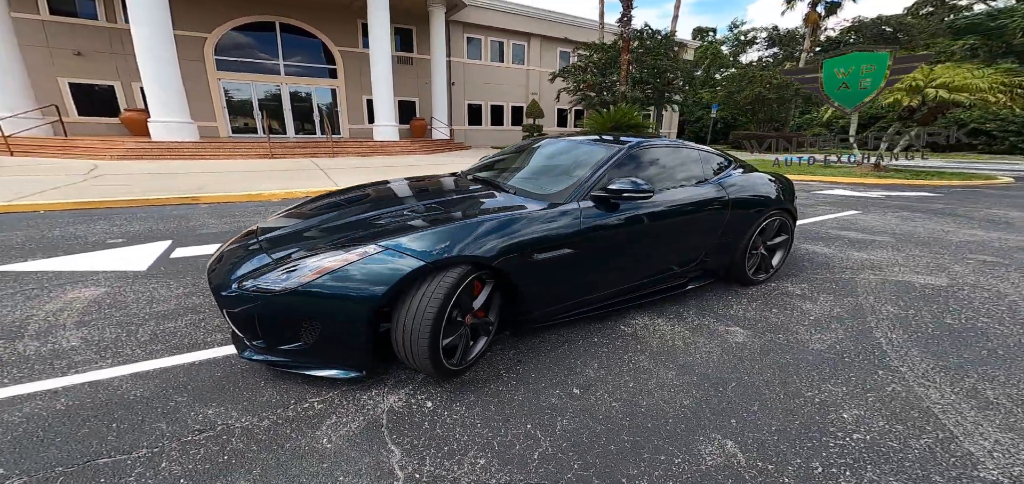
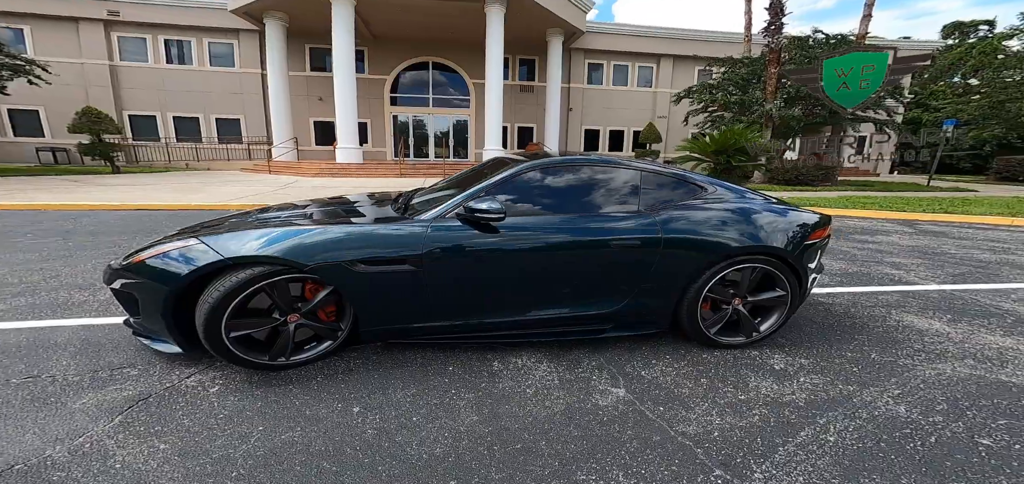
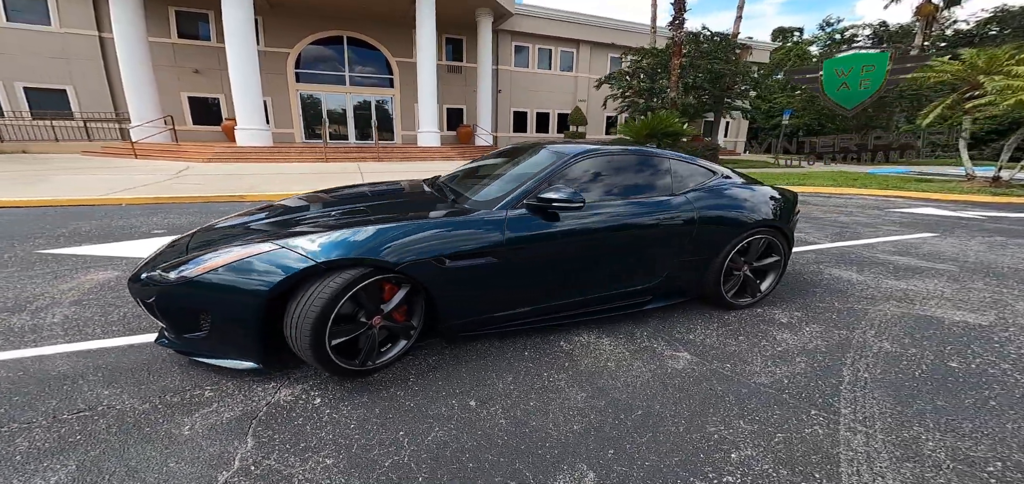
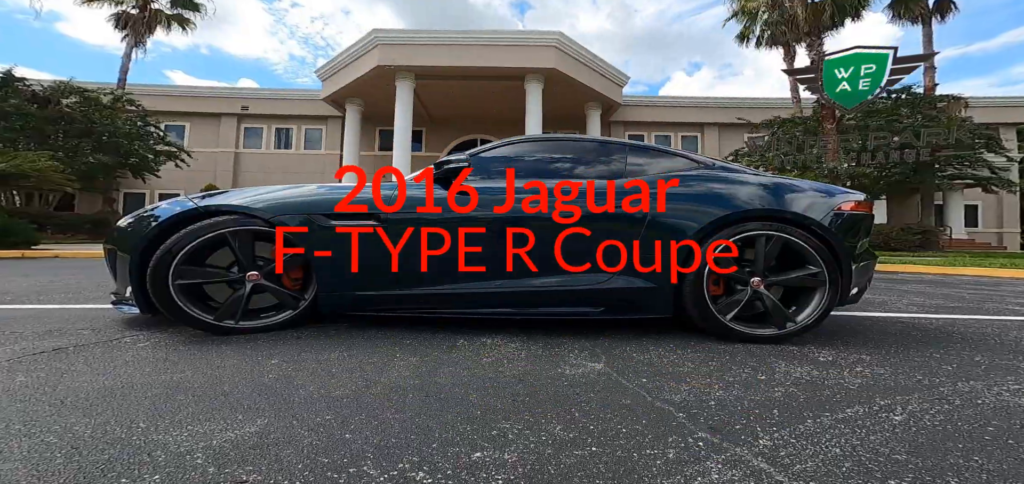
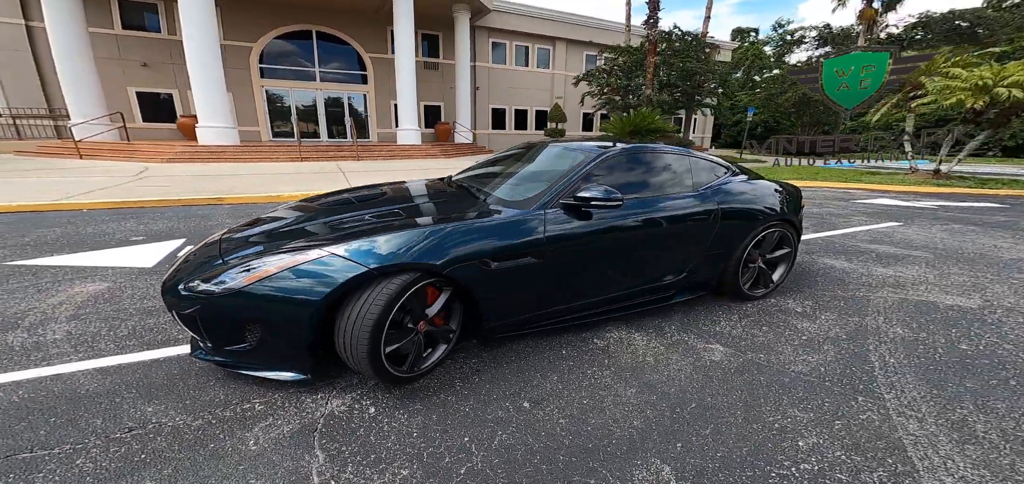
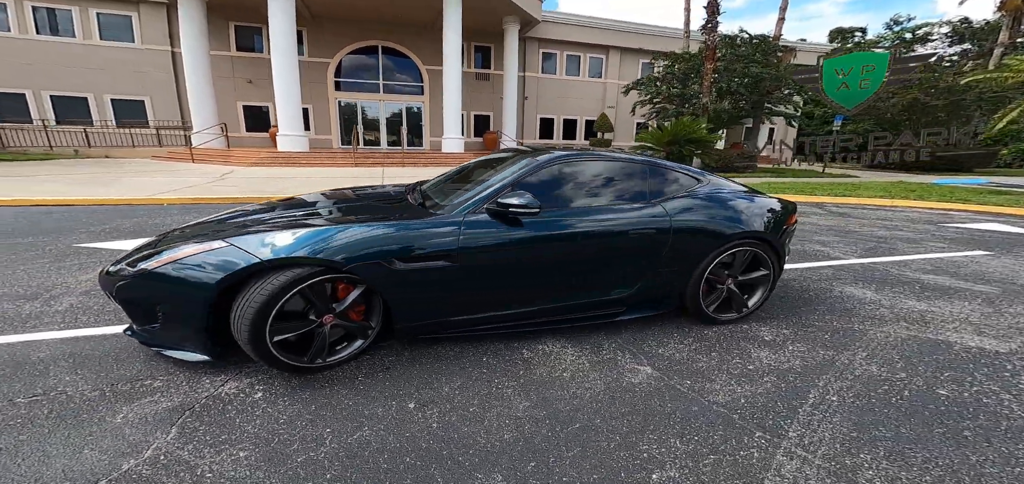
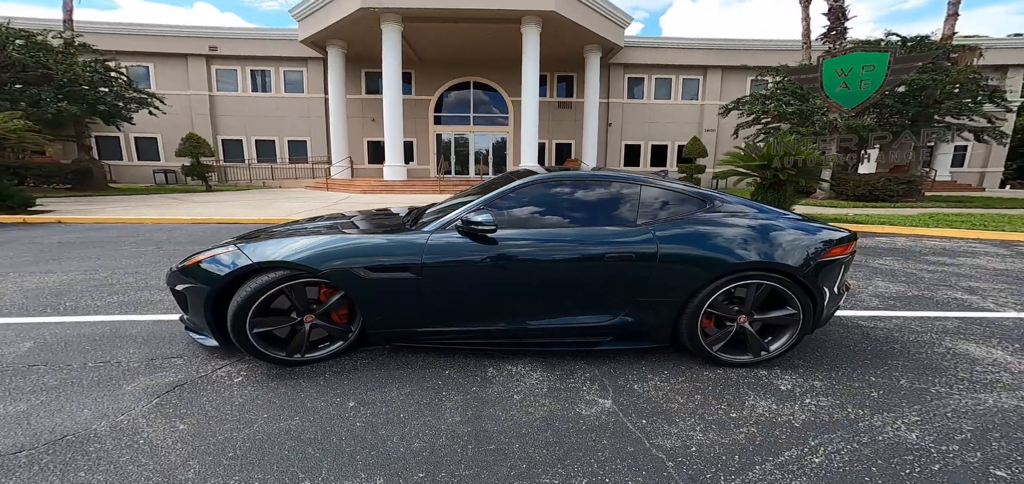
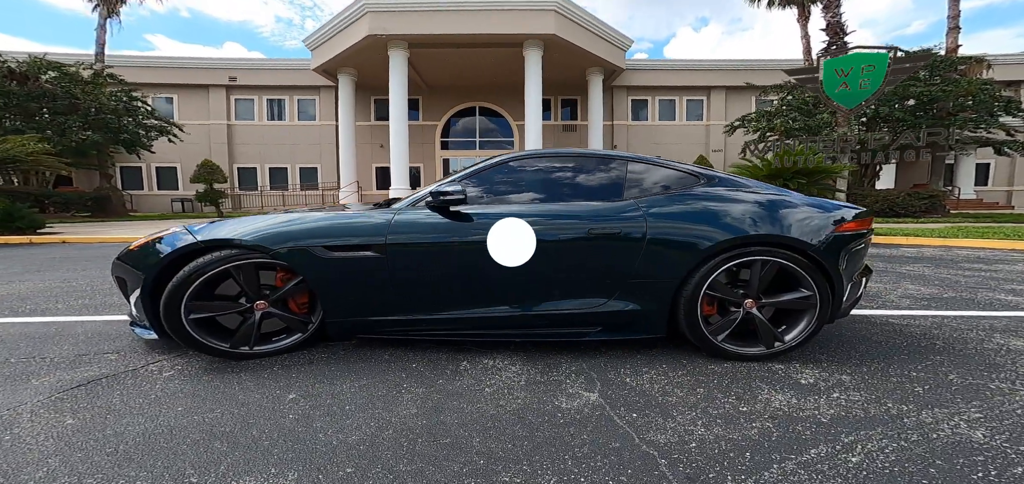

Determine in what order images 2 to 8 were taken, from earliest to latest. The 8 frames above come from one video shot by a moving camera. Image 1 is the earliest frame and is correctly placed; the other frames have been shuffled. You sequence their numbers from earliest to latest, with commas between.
5, 3, 6, 2, 7, 8, 4
